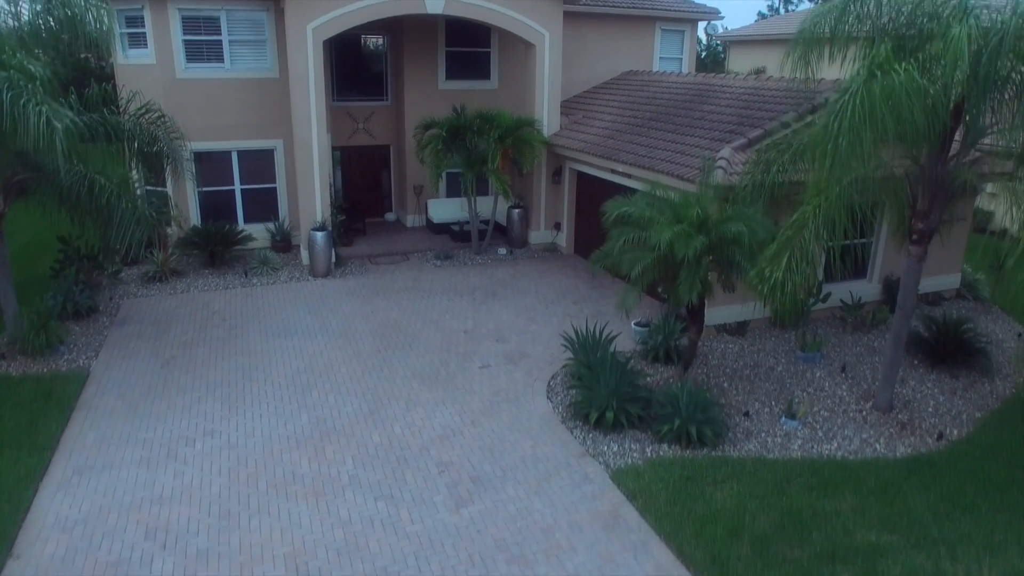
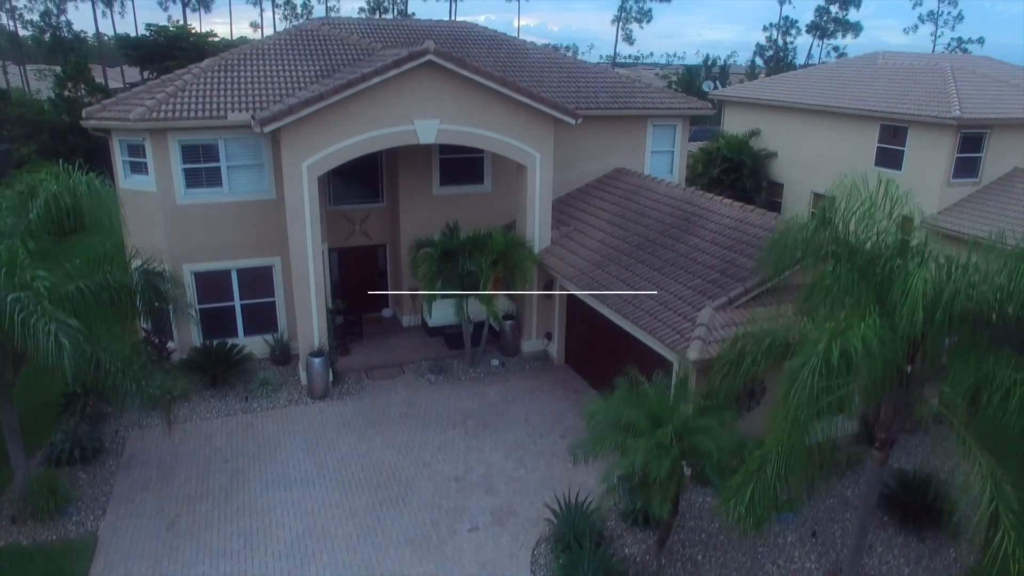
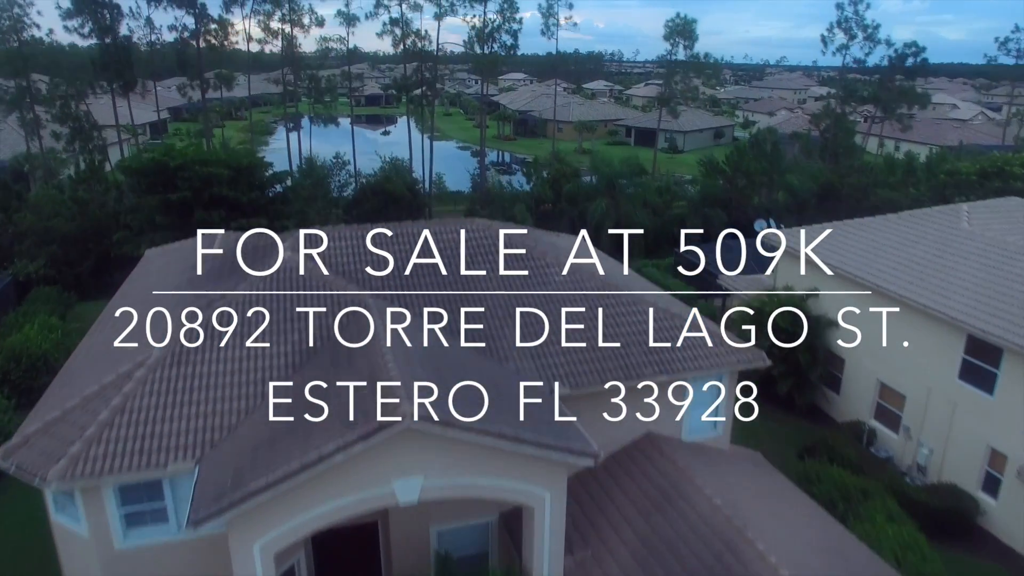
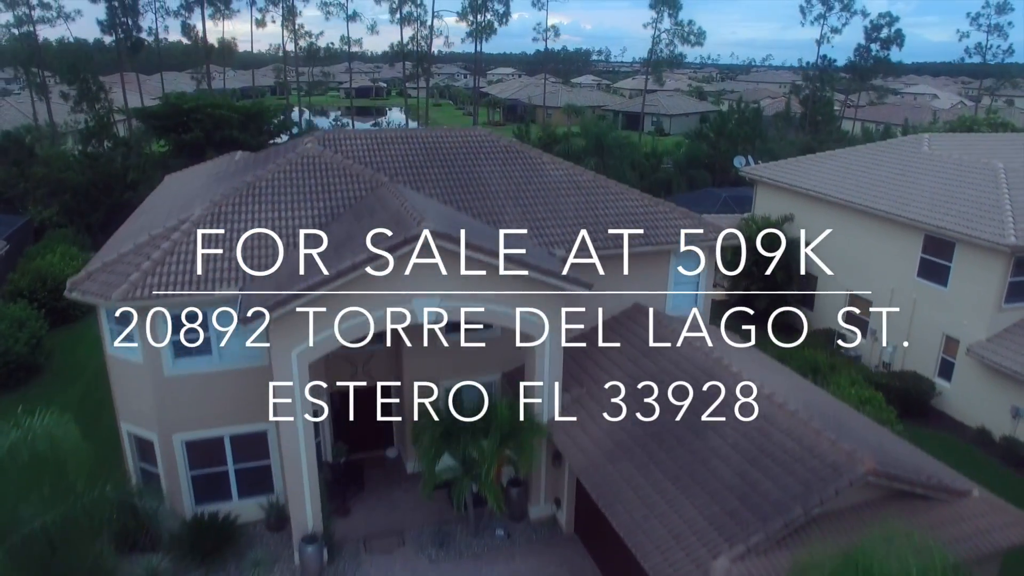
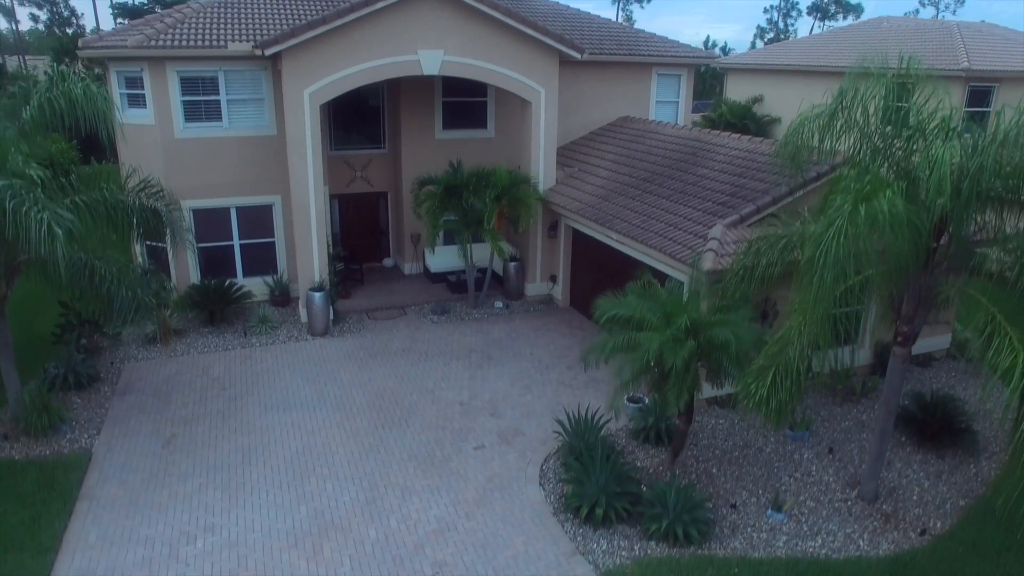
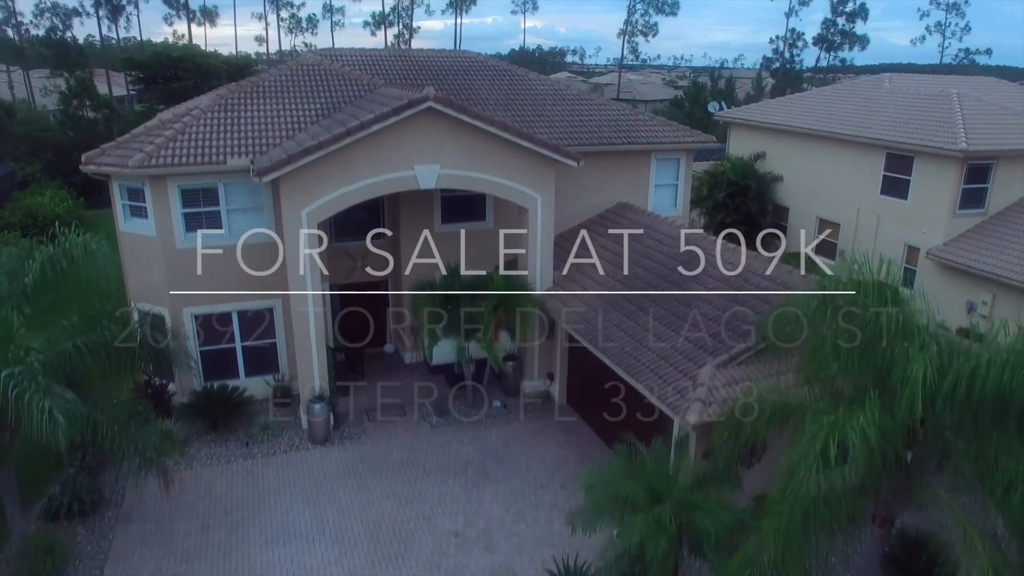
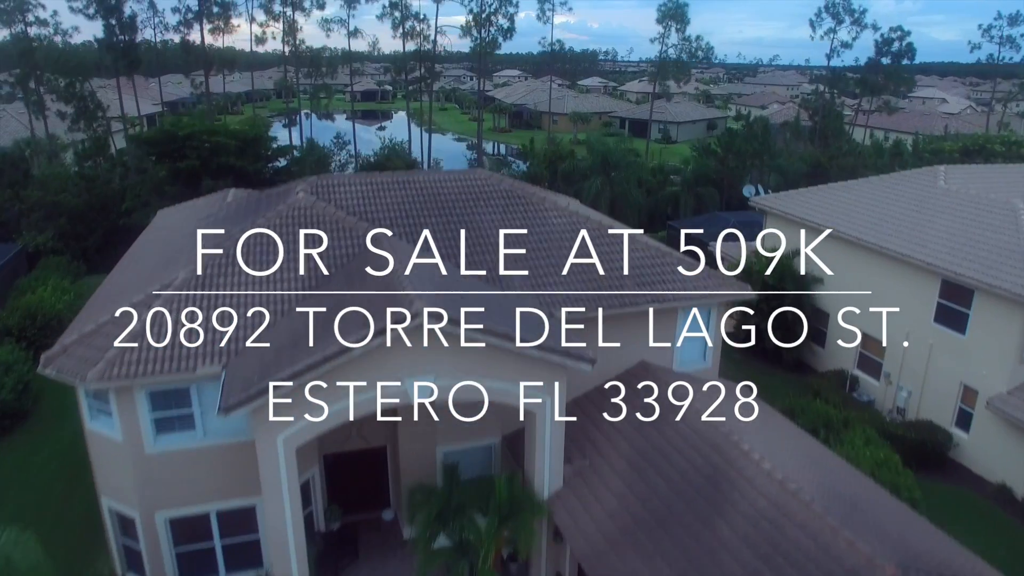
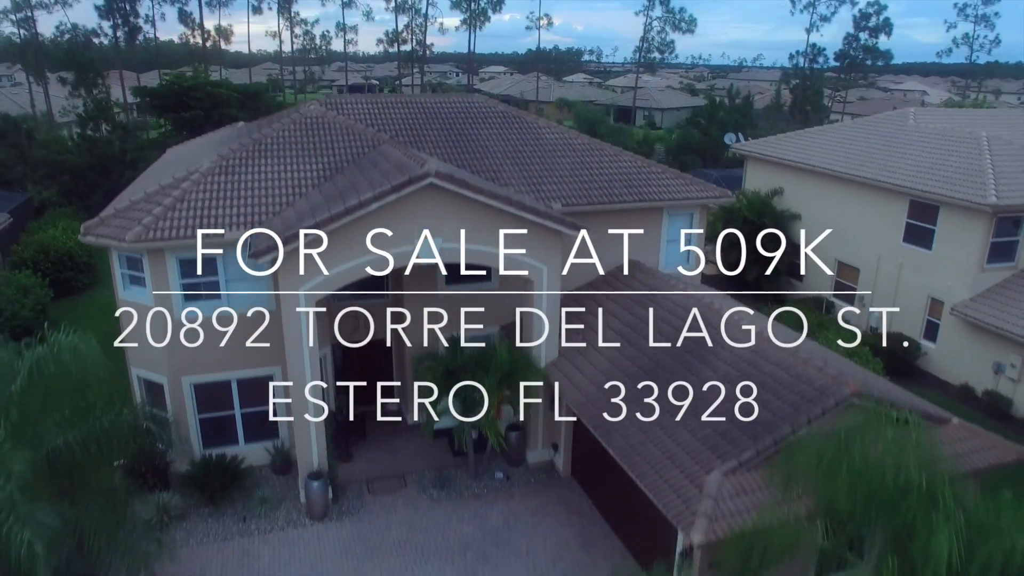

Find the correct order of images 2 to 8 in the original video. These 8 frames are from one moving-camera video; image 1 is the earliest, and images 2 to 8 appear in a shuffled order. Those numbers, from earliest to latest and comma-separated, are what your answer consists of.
5, 2, 6, 8, 4, 7, 3
